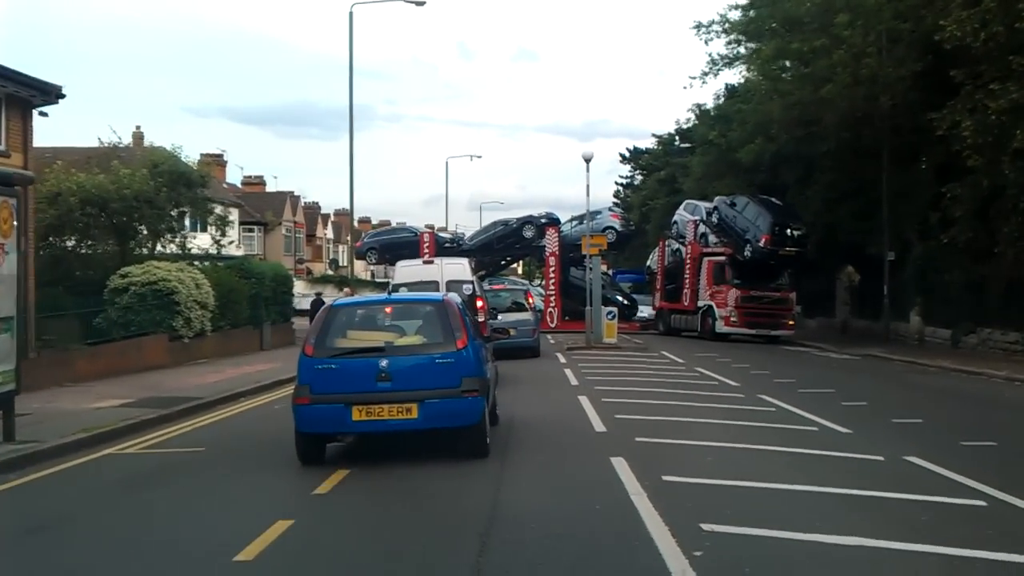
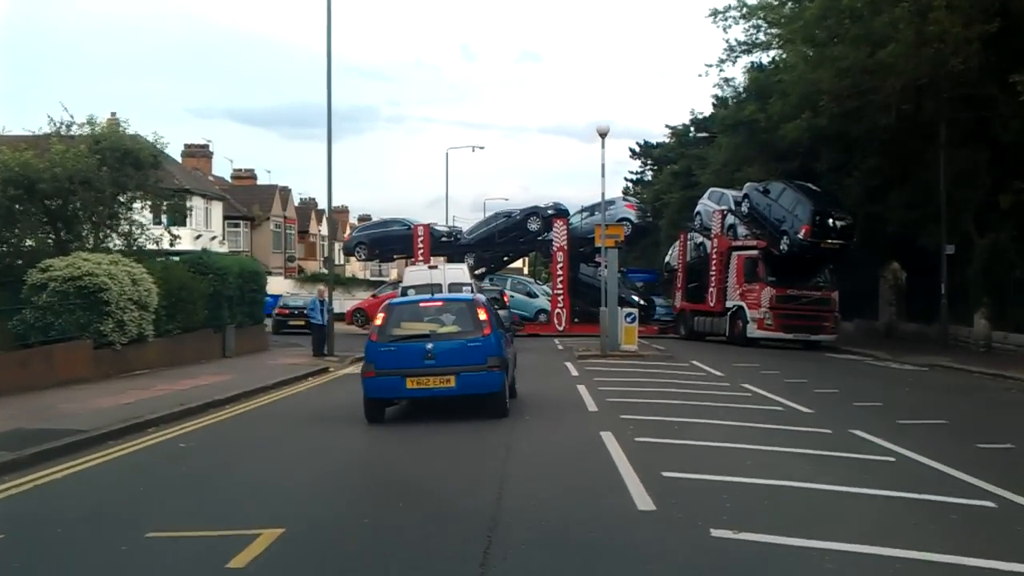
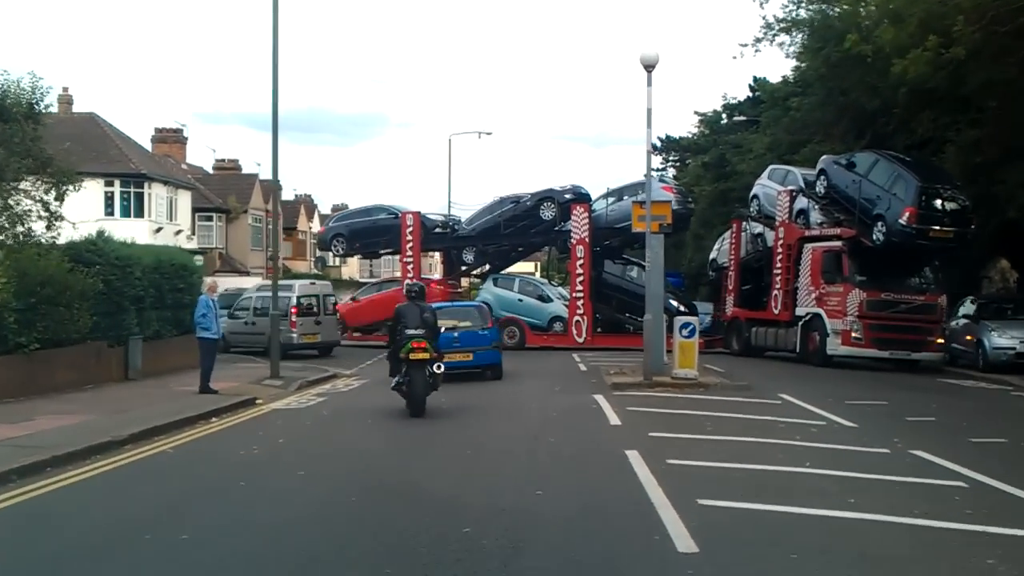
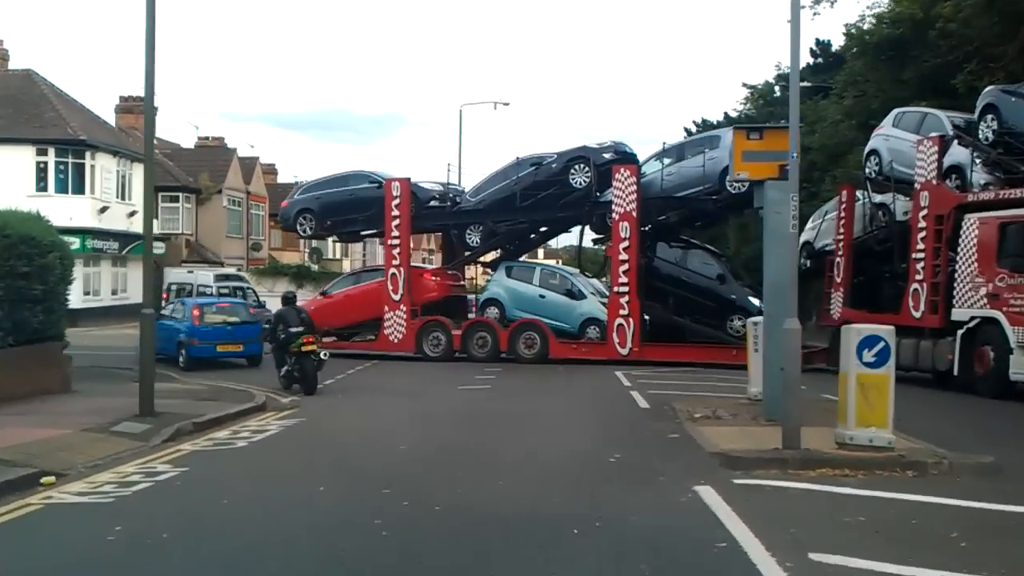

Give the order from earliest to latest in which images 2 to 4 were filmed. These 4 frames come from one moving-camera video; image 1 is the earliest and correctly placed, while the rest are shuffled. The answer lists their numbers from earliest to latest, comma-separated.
2, 3, 4
